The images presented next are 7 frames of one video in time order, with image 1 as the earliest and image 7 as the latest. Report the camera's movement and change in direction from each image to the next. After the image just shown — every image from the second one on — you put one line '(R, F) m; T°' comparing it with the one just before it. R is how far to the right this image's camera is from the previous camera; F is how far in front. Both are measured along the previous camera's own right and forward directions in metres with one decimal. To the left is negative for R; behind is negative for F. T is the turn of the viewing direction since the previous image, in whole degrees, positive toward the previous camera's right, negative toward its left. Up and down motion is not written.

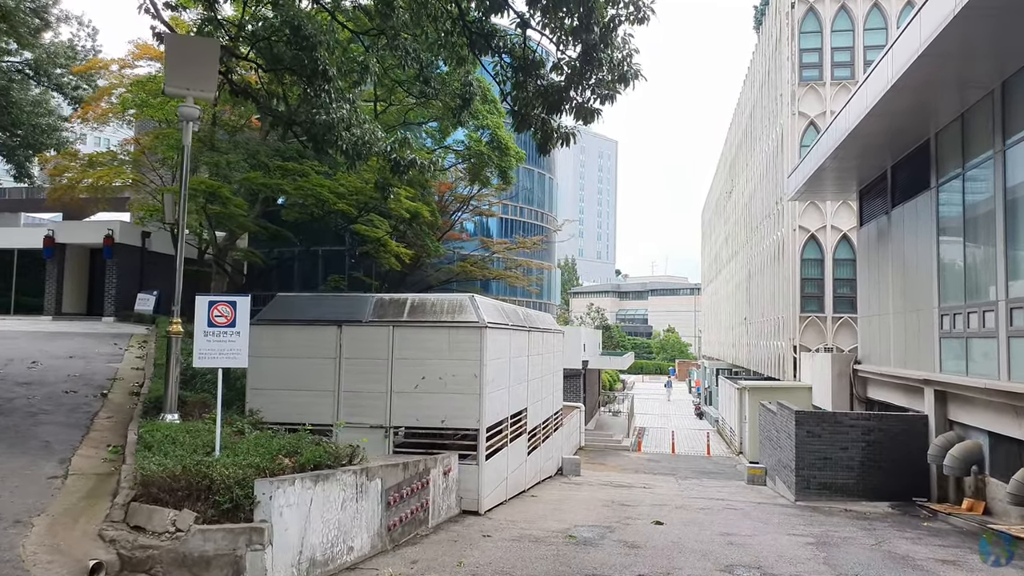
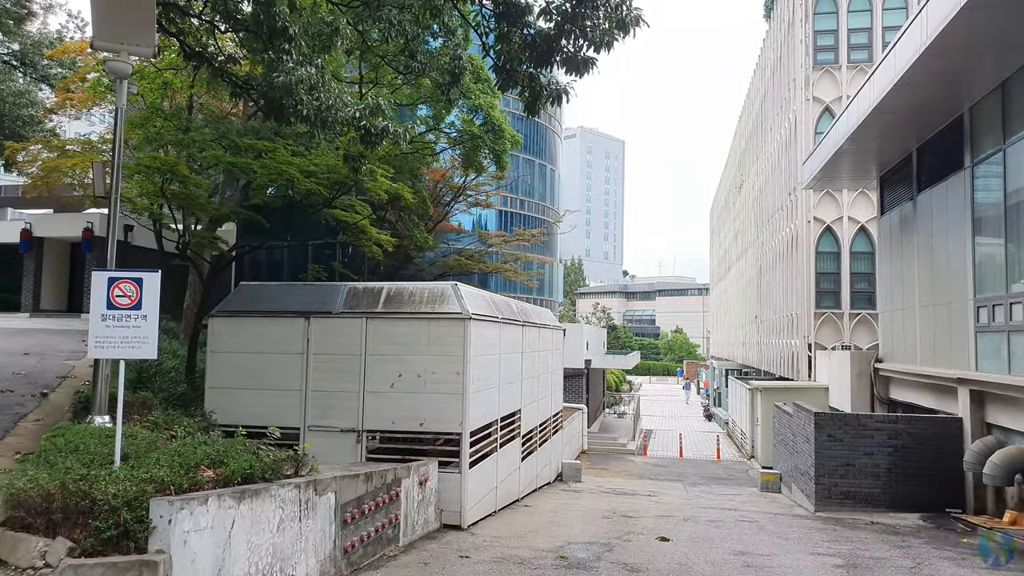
(+0.2, +1.2) m; -1°
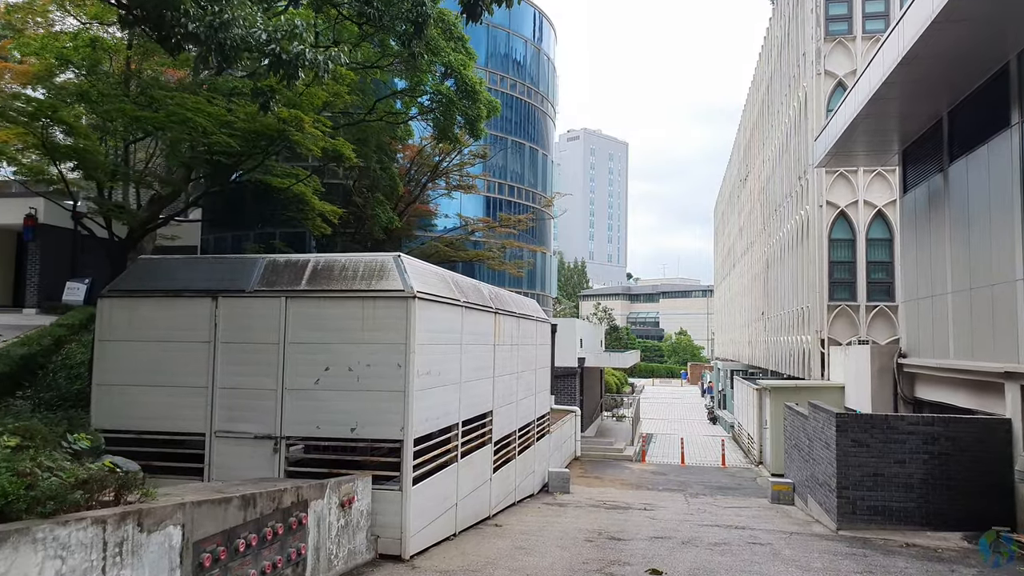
(+0.5, +1.9) m; 0°
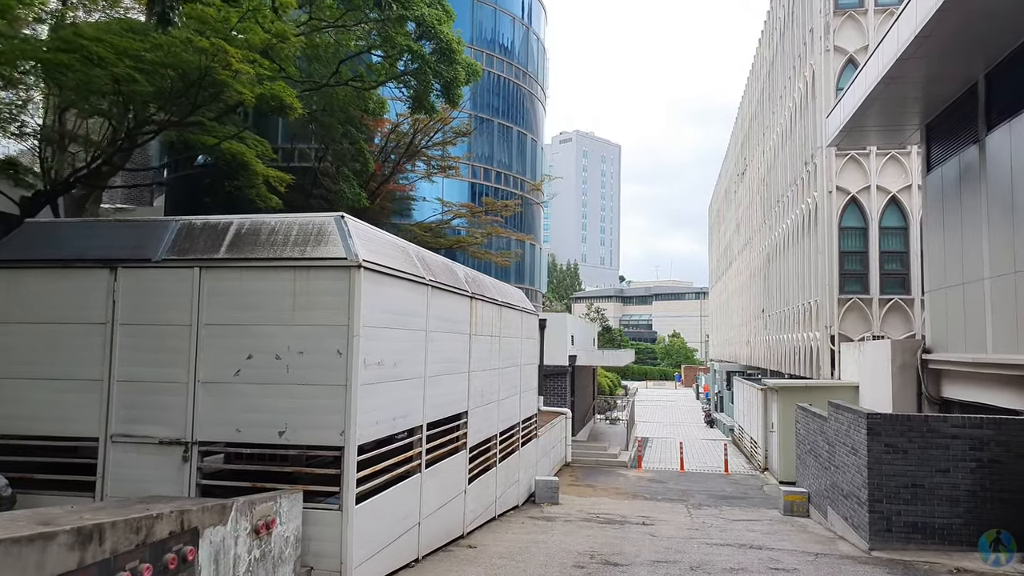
(+0.2, +1.6) m; +1°
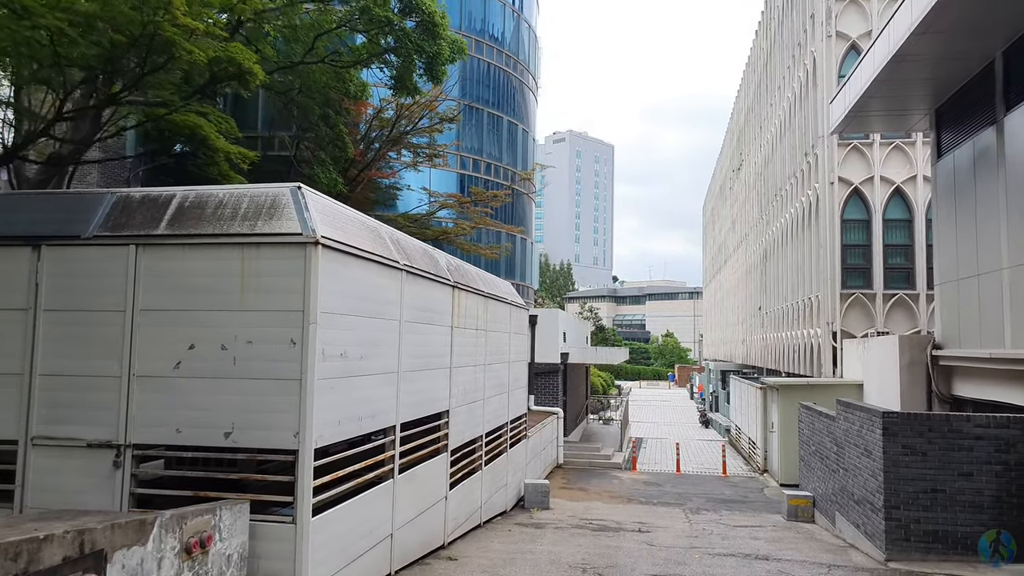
(+0.1, +0.8) m; 0°
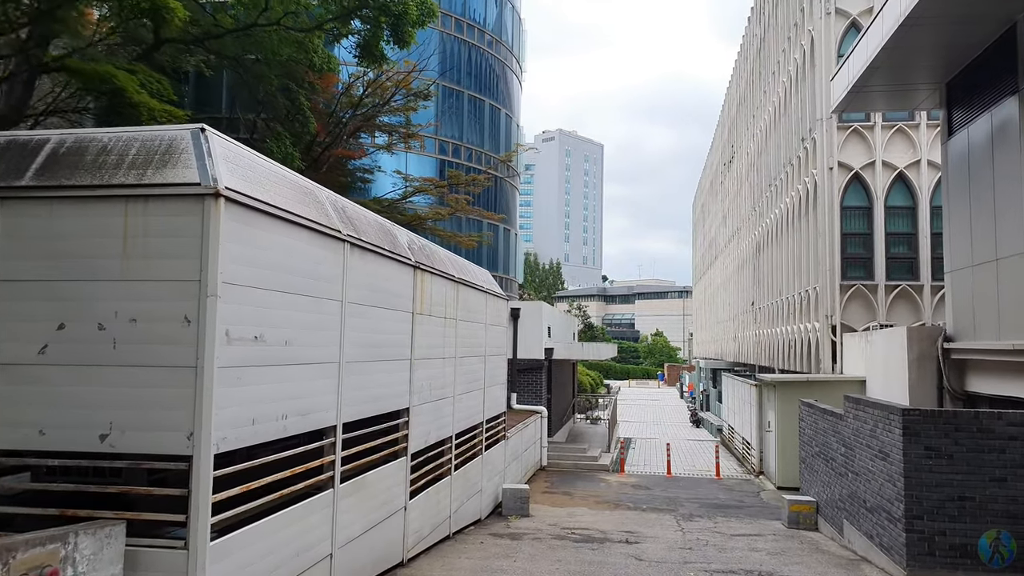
(+0.2, +1.1) m; +1°
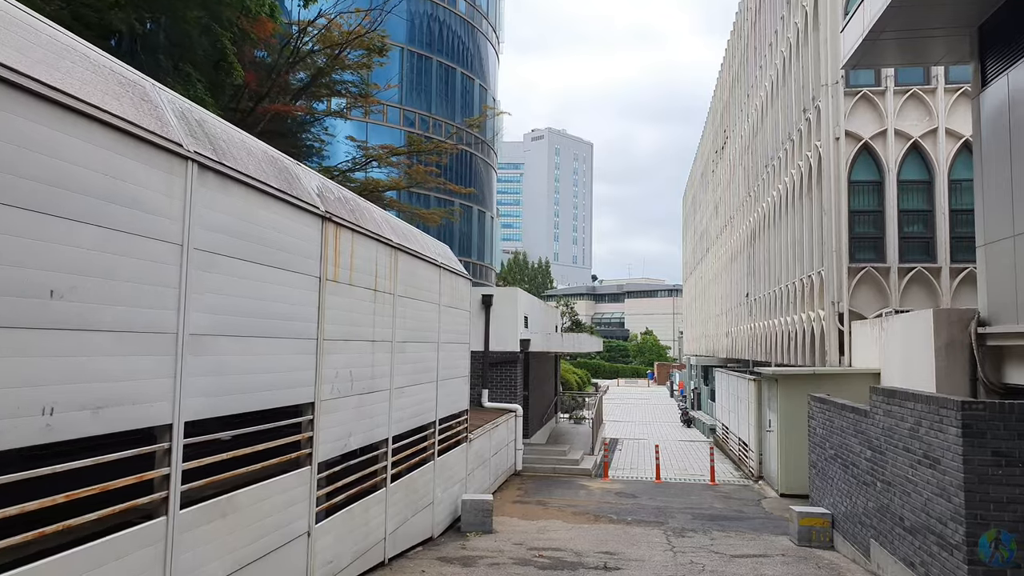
(+0.4, +1.8) m; +1°
